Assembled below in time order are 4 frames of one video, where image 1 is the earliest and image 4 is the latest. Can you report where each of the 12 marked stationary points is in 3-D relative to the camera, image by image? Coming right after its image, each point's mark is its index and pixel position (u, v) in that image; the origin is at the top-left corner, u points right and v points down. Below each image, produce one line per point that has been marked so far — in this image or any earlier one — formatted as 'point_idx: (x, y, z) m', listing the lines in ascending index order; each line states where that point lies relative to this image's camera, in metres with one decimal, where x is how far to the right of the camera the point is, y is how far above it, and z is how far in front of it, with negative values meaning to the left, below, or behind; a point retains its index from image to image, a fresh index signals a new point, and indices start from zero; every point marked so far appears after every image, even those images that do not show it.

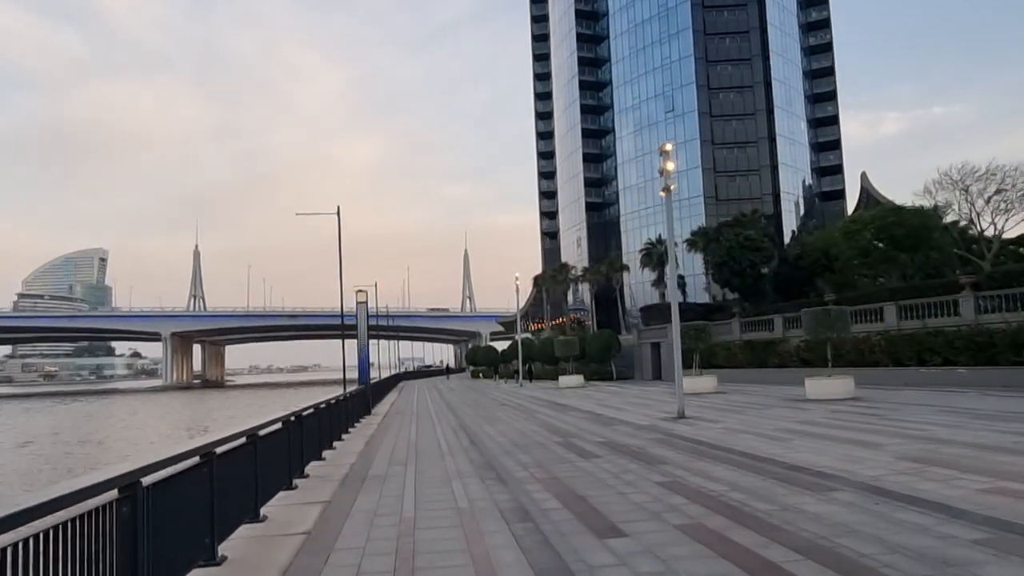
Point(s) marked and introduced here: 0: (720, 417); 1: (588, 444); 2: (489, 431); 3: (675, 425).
0: (+5.8, -3.6, +19.9) m
1: (+1.6, -3.4, +15.6) m
2: (-0.6, -4.0, +19.7) m
3: (+4.2, -3.6, +18.5) m
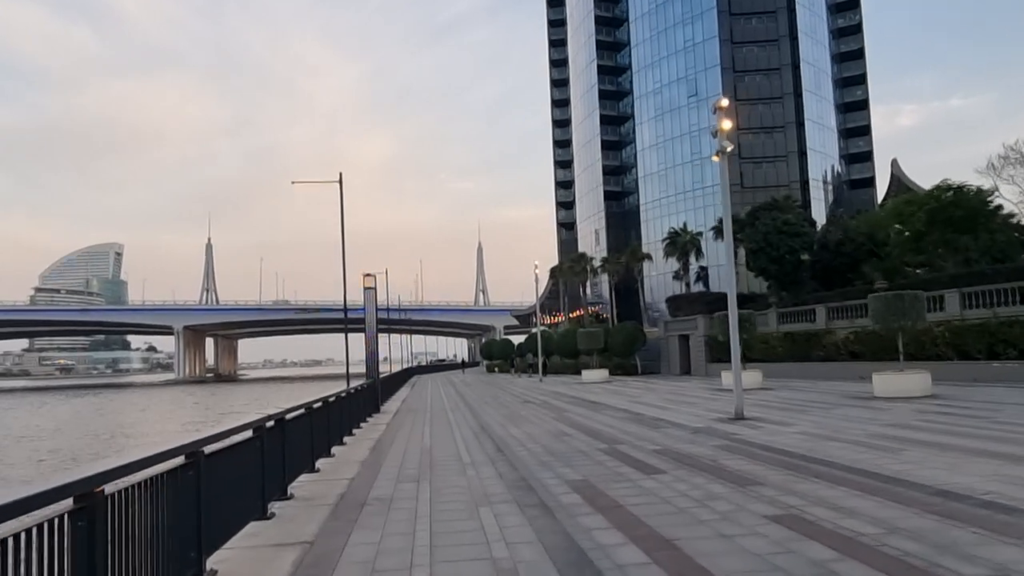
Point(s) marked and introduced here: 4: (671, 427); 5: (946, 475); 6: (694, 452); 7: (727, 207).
0: (+6.5, -3.1, +16.9) m
1: (+2.3, -2.9, +12.8) m
2: (+0.1, -3.4, +16.8) m
3: (+4.9, -3.1, +15.6) m
4: (+3.7, -3.2, +16.7) m
5: (+5.7, -2.4, +9.3) m
6: (+3.2, -2.9, +12.5) m
7: (+5.4, +2.1, +18.1) m
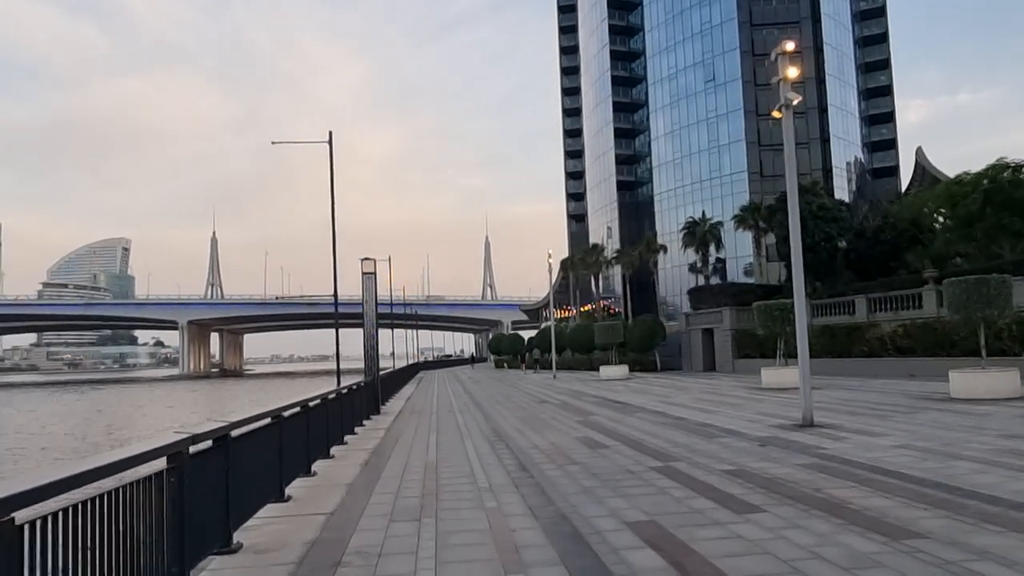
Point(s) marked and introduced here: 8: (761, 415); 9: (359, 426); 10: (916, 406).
0: (+6.9, -2.7, +14.0) m
1: (+2.7, -2.6, +9.8) m
2: (+0.6, -3.0, +13.9) m
3: (+5.4, -2.7, +12.6) m
4: (+4.1, -2.8, +13.7) m
5: (+6.1, -2.1, +6.4) m
6: (+3.6, -2.5, +9.5) m
7: (+5.9, +2.5, +15.1) m
8: (+6.0, -3.0, +17.1) m
9: (-4.2, -3.8, +19.7) m
10: (+9.8, -2.9, +17.3) m
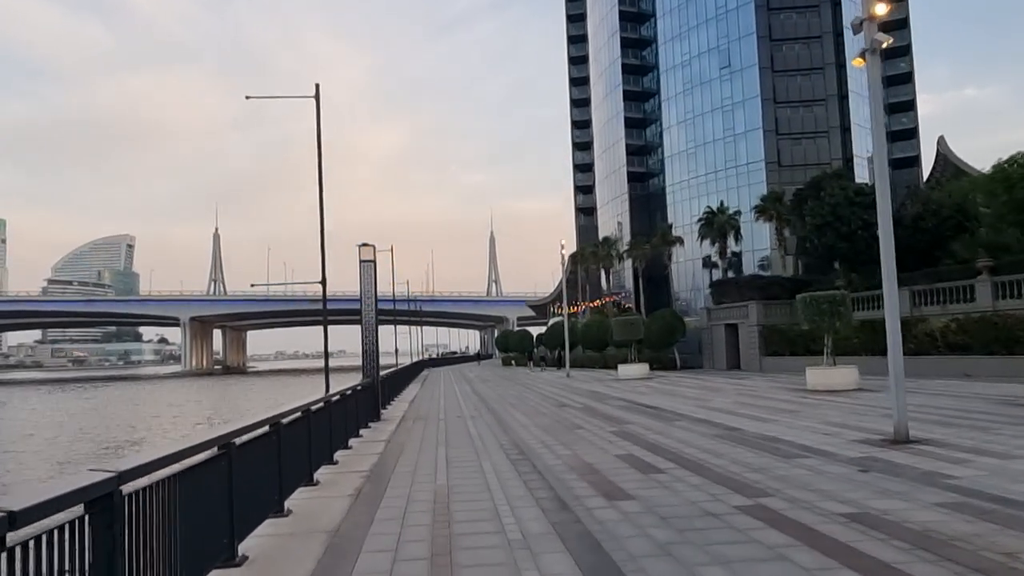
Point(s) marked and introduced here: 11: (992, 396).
0: (+7.4, -2.4, +11.3) m
1: (+3.1, -2.3, +7.2) m
2: (+1.0, -2.8, +11.3) m
3: (+5.8, -2.4, +9.9) m
4: (+4.6, -2.6, +11.0) m
5: (+6.5, -1.9, +3.7) m
6: (+4.0, -2.3, +6.8) m
7: (+6.3, +2.7, +12.3) m
8: (+6.4, -2.8, +14.4) m
9: (-3.7, -3.5, +17.1) m
10: (+10.3, -2.6, +14.6) m
11: (+12.4, -2.7, +18.5) m
